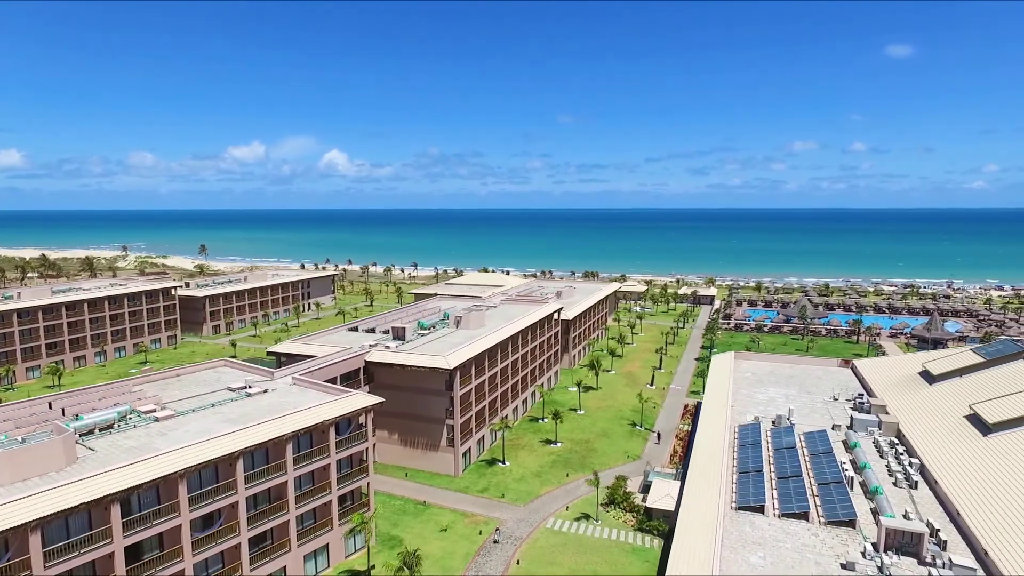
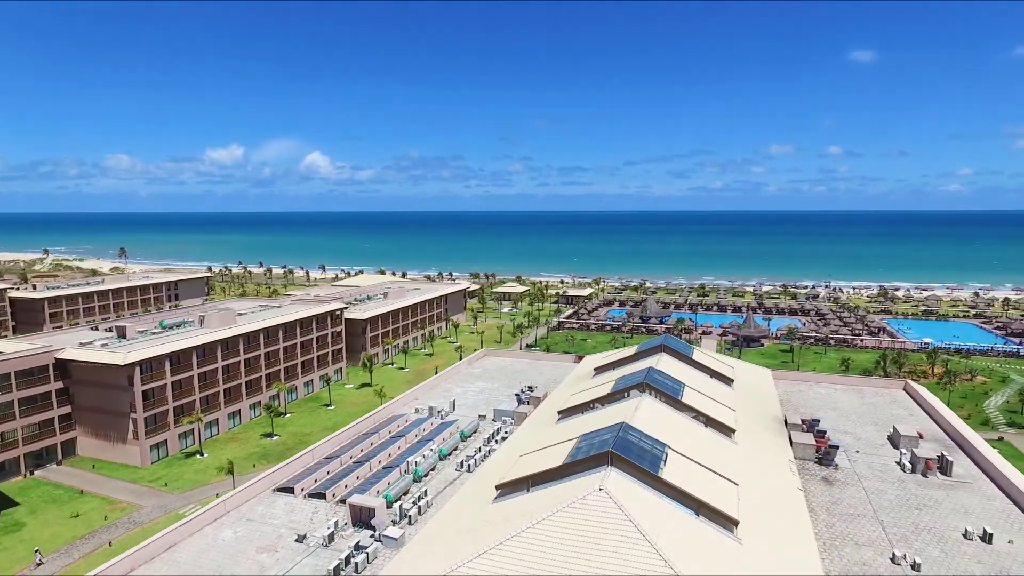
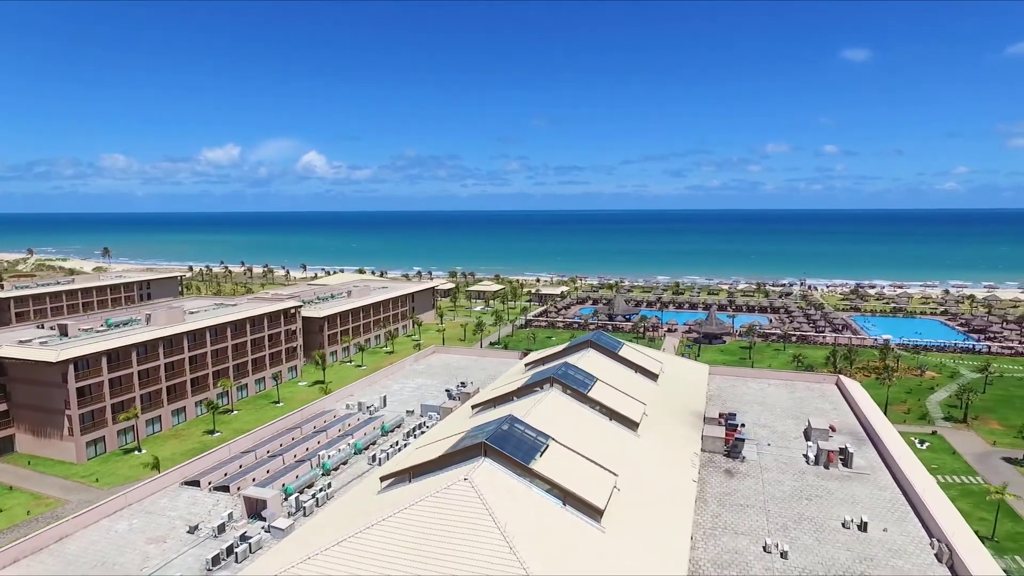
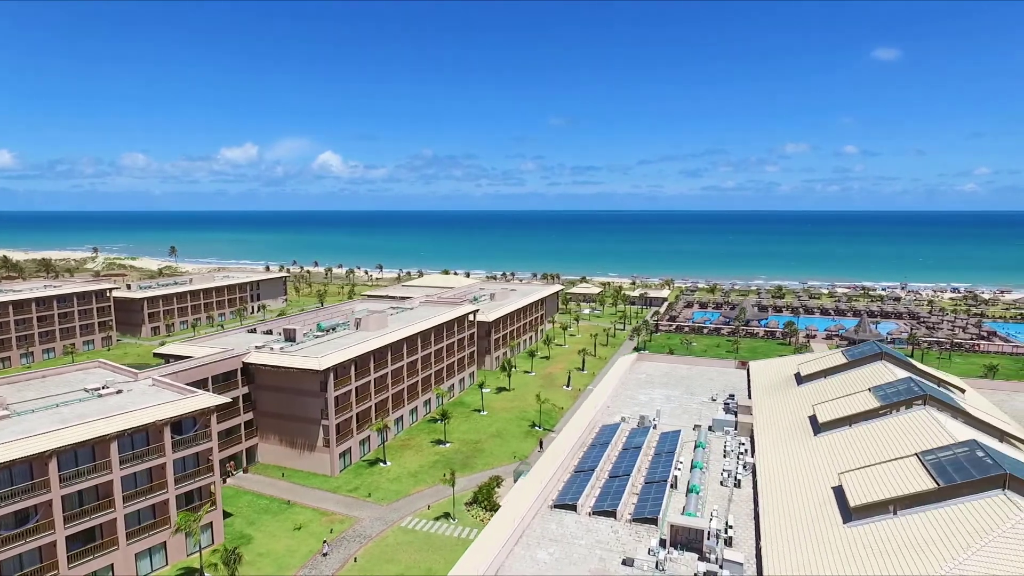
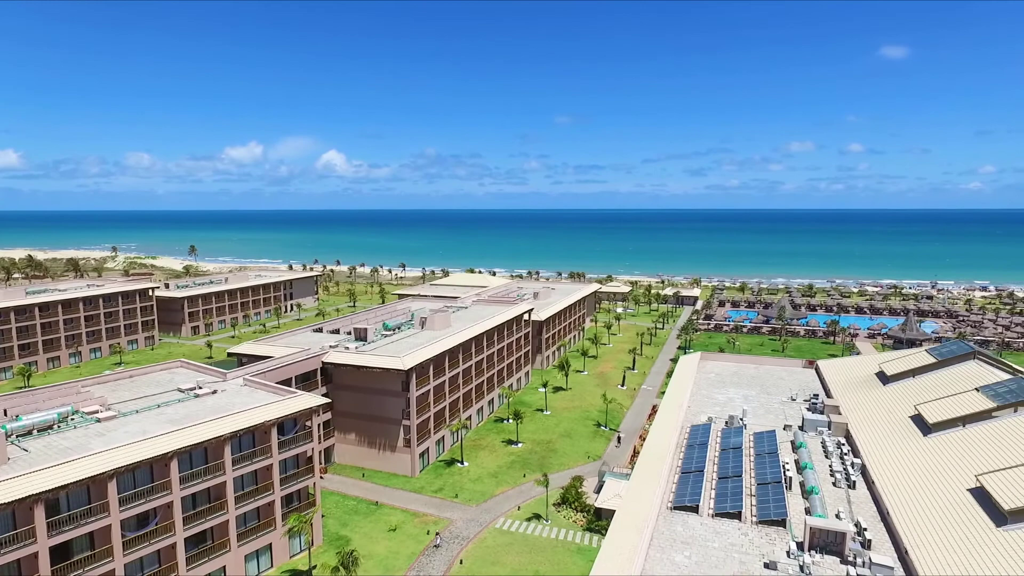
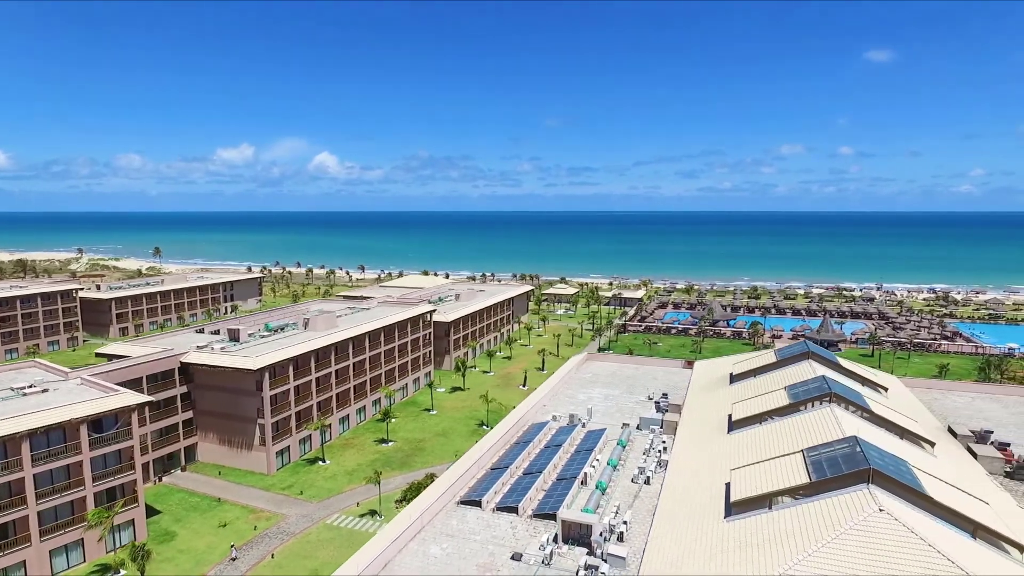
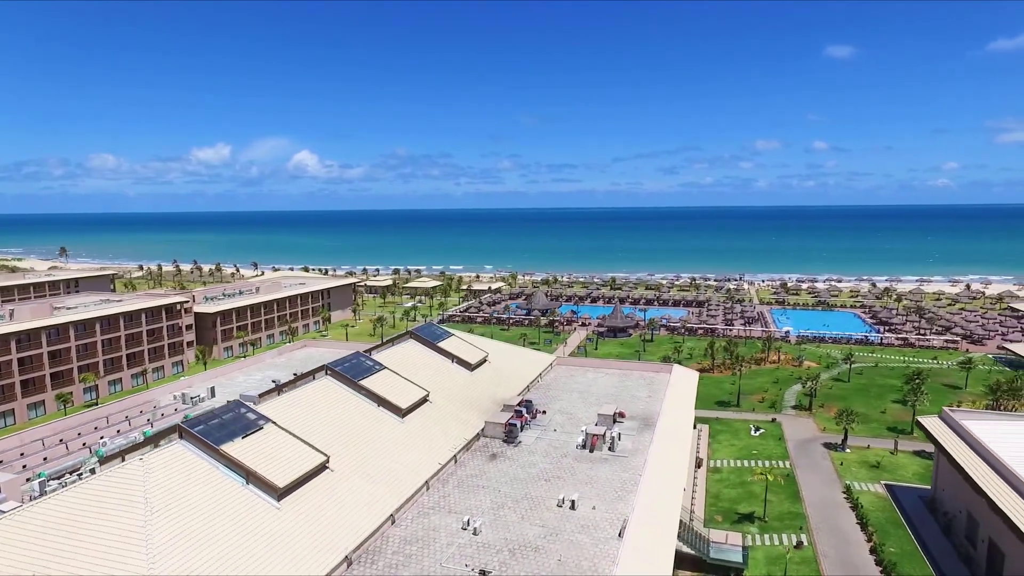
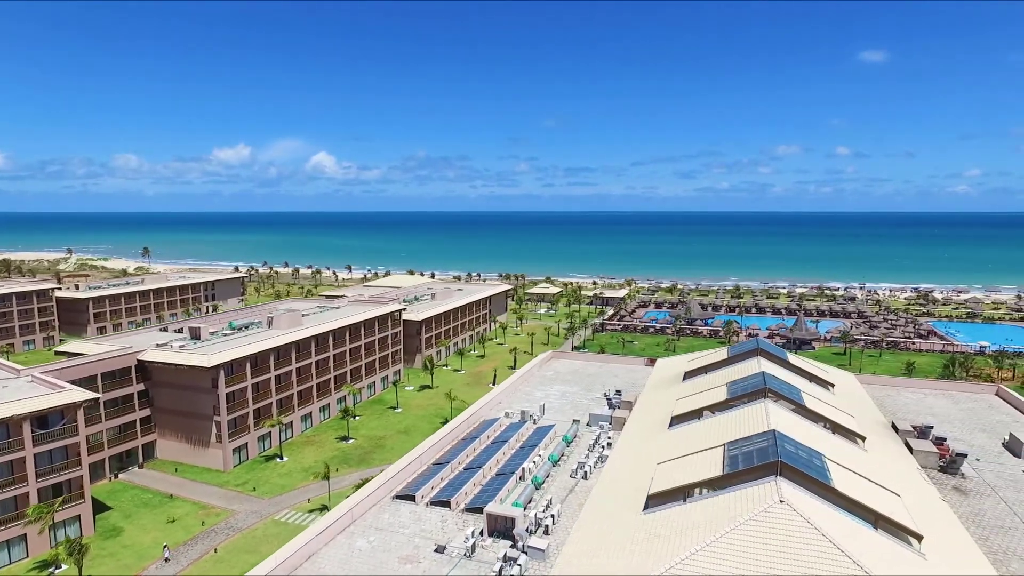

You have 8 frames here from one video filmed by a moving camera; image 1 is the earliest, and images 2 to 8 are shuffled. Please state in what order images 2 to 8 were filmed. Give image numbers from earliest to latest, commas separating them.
5, 4, 6, 8, 2, 3, 7
